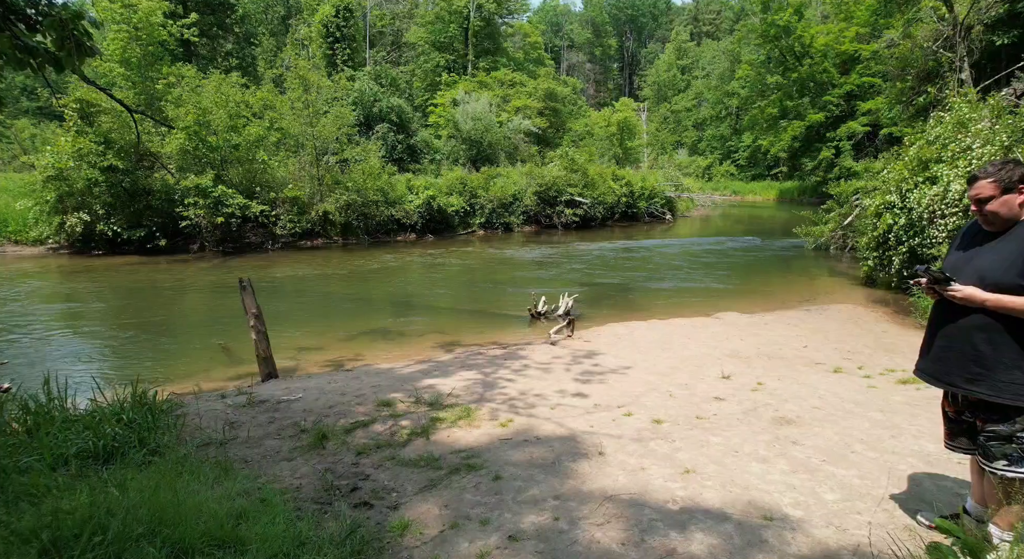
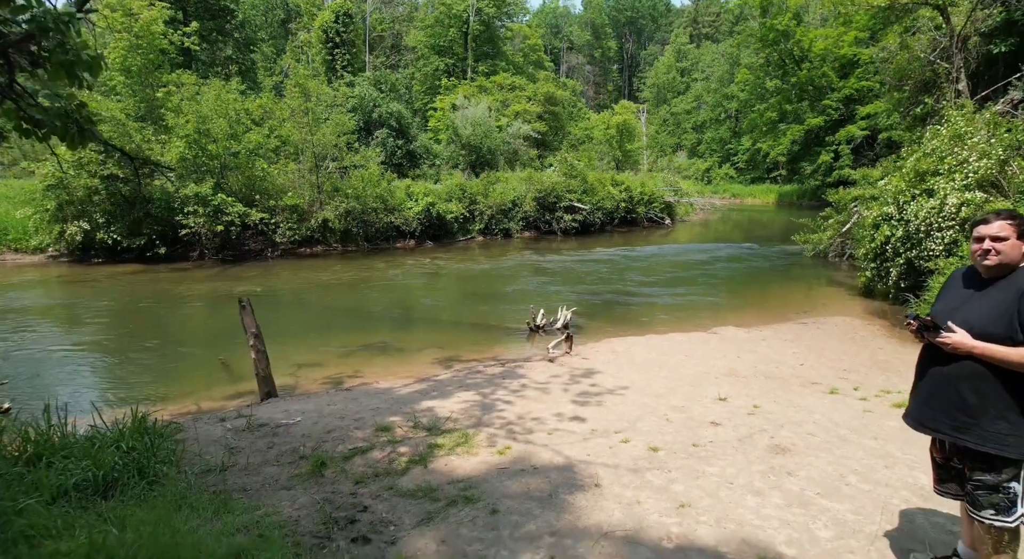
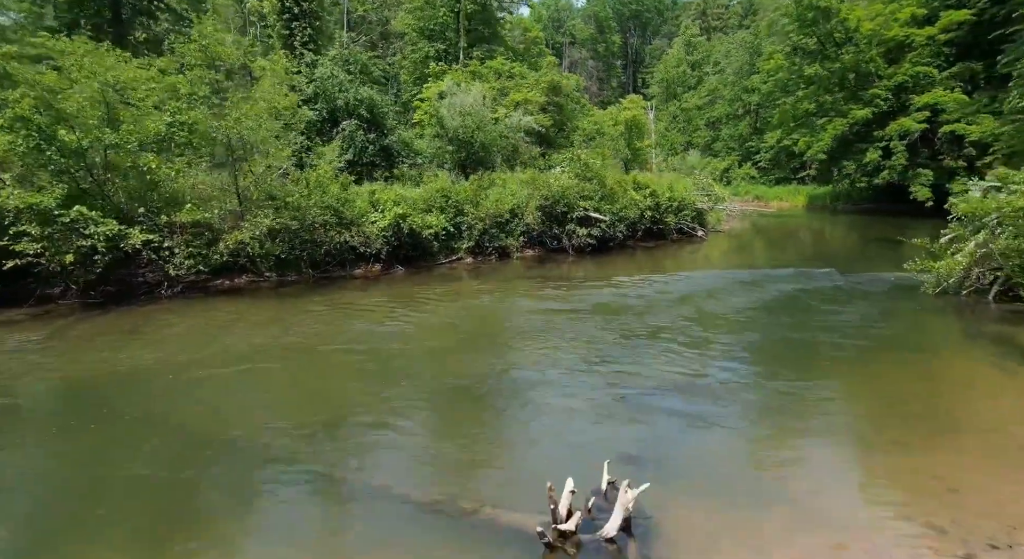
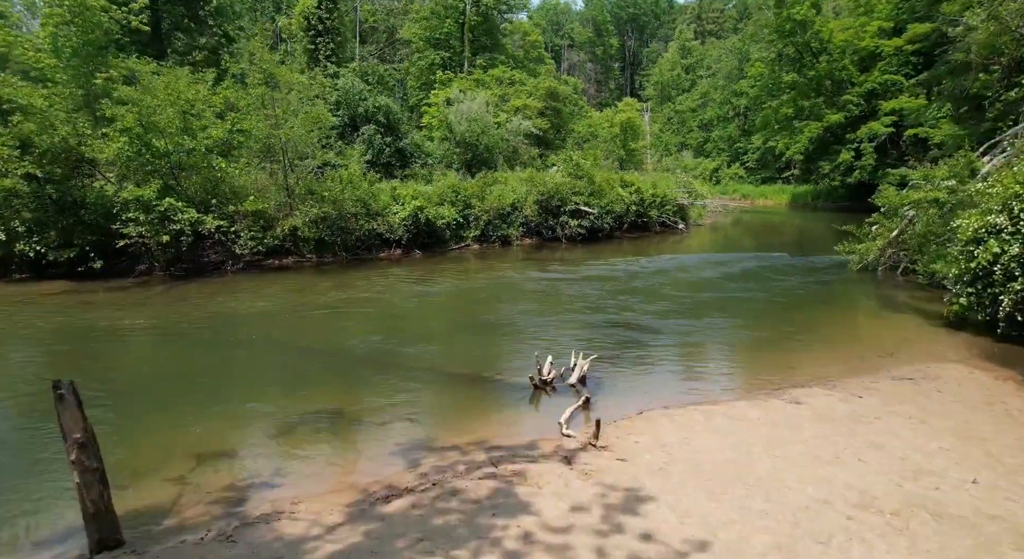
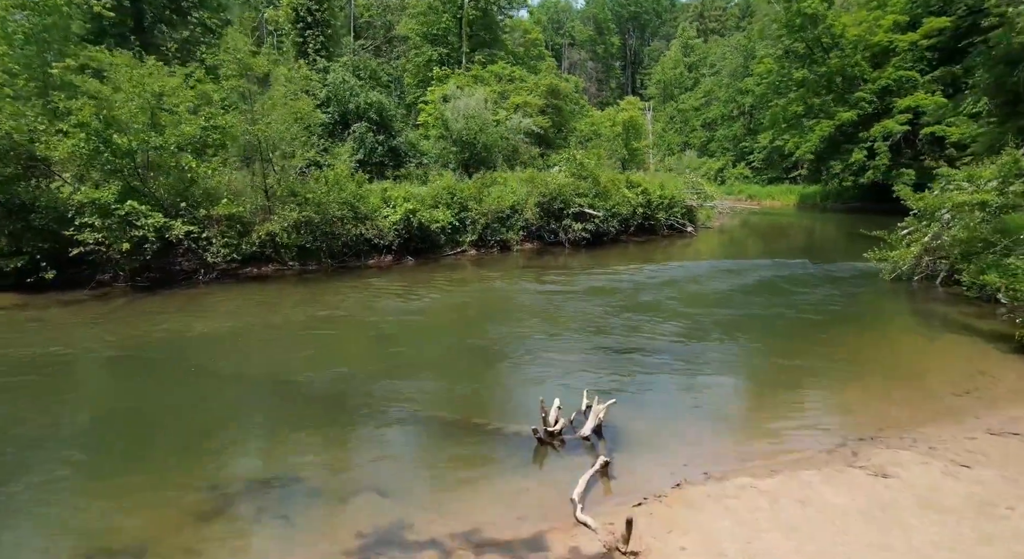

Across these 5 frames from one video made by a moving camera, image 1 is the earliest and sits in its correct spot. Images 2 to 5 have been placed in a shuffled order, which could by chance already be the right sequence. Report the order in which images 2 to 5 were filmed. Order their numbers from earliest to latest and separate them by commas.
2, 4, 5, 3
